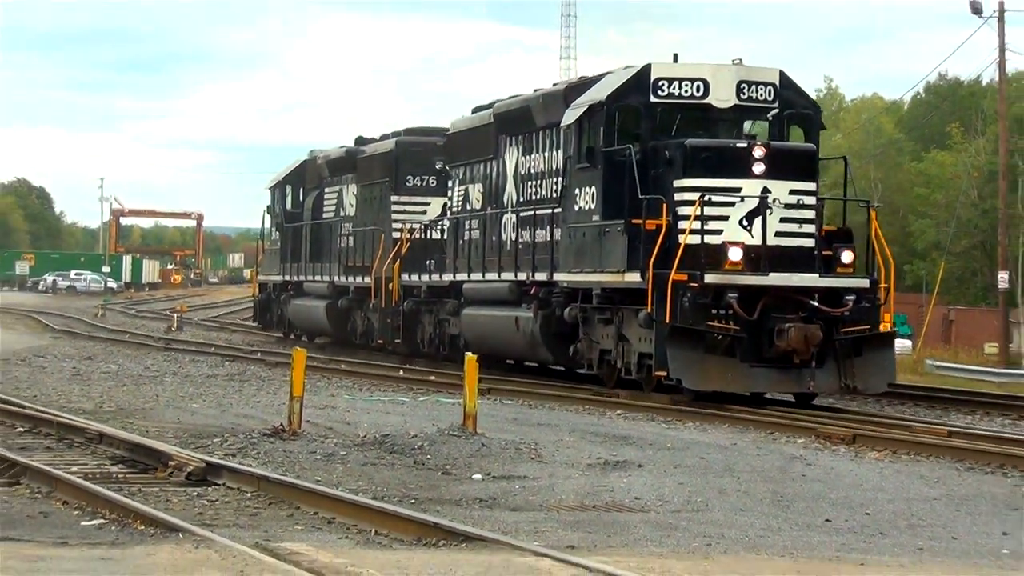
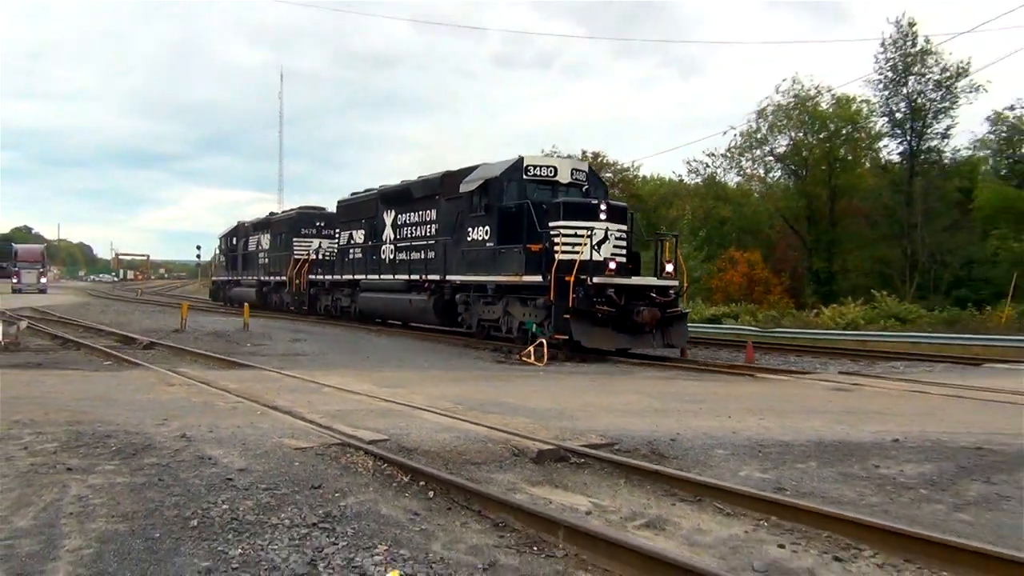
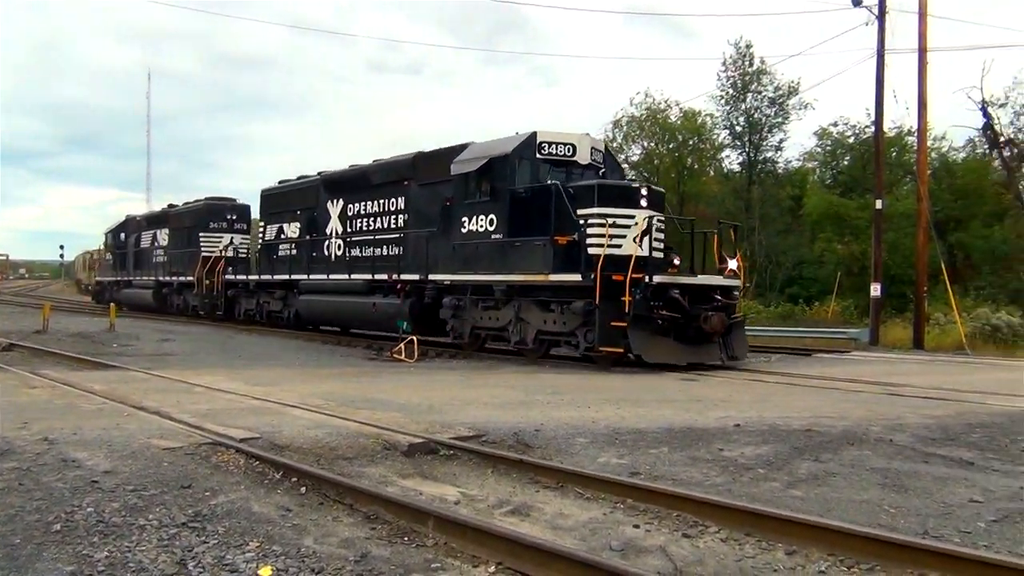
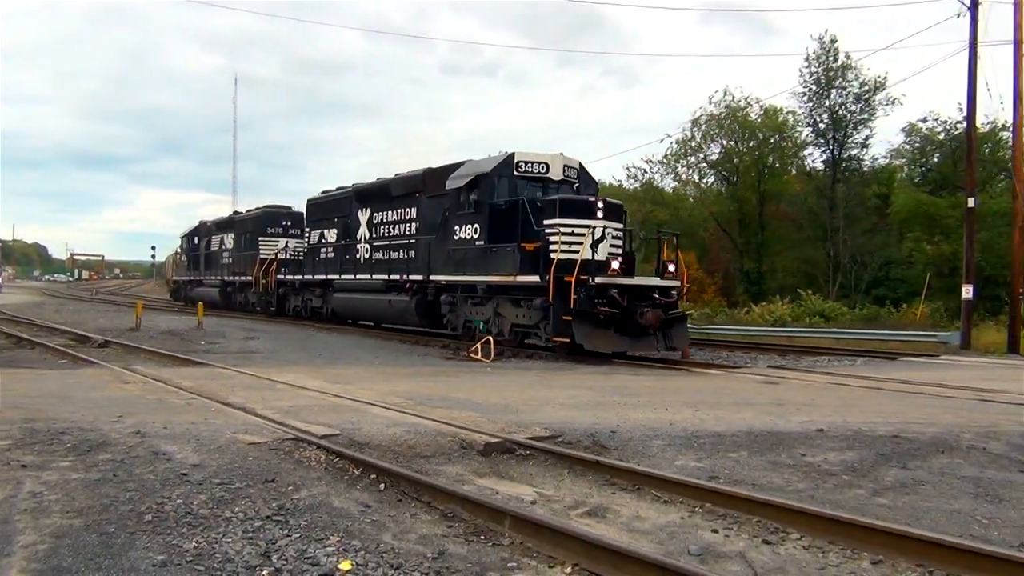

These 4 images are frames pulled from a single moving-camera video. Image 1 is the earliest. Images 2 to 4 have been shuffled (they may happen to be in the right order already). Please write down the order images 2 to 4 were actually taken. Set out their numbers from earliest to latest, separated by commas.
2, 4, 3
